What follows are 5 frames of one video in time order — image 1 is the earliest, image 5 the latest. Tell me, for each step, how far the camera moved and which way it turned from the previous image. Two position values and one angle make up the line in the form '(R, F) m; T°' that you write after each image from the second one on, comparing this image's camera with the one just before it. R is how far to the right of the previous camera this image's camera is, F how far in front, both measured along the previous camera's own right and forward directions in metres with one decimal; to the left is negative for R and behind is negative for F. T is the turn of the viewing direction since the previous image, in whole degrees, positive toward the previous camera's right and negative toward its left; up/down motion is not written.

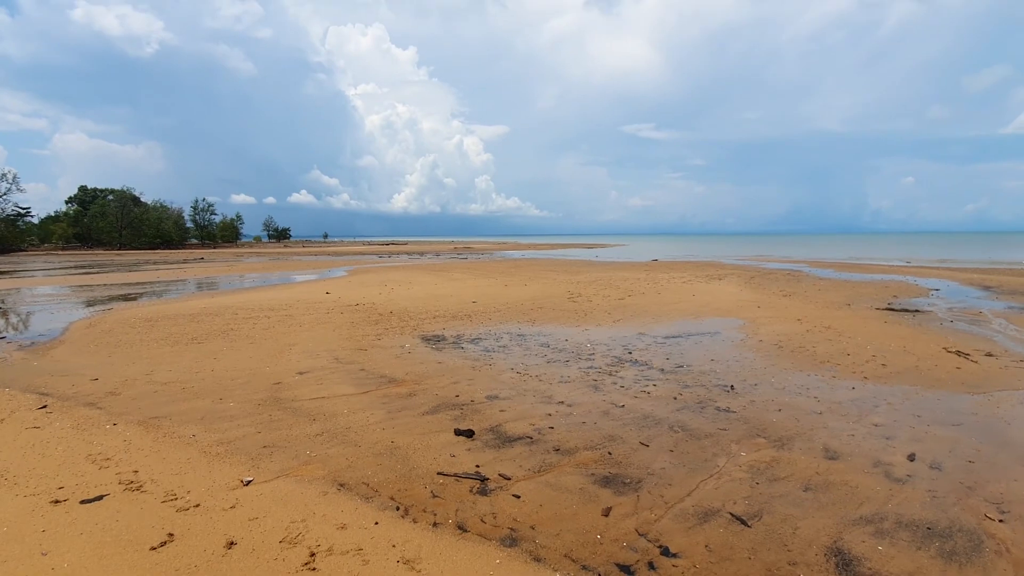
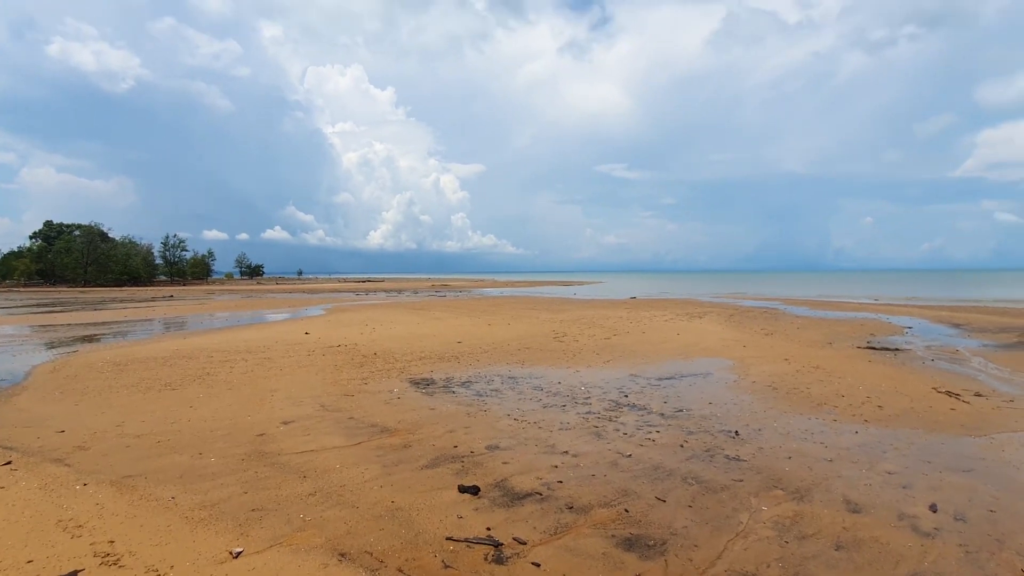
(-0.3, +0.2) m; +3°
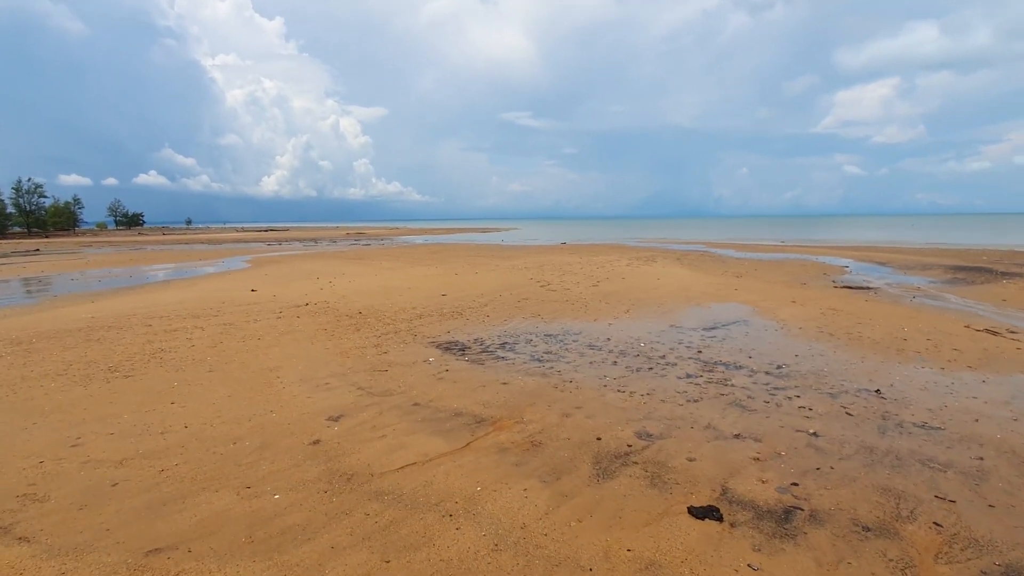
(-2.4, +2.1) m; +10°
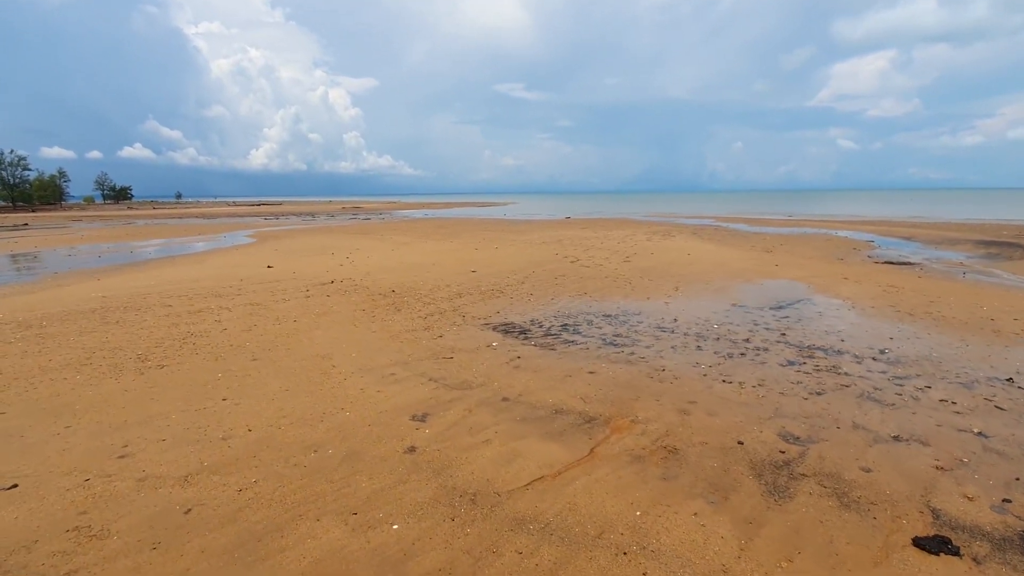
(-1.1, +0.9) m; +1°
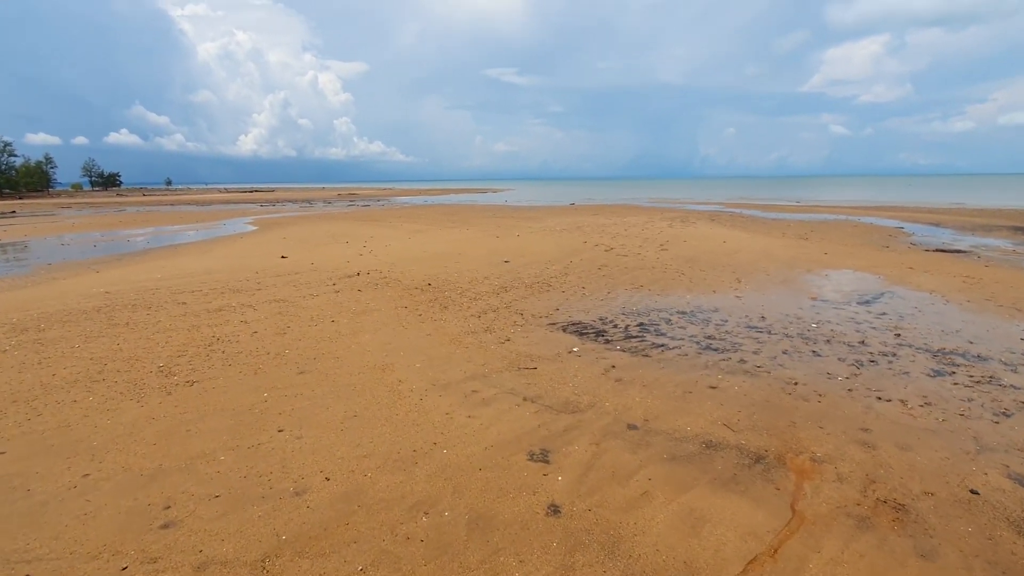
(-1.1, +1.1) m; +1°
